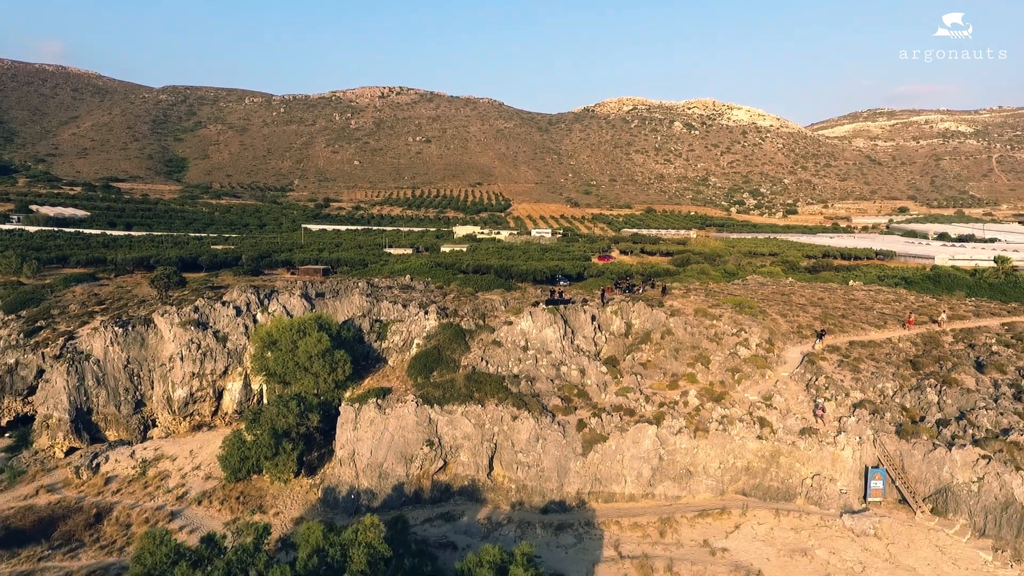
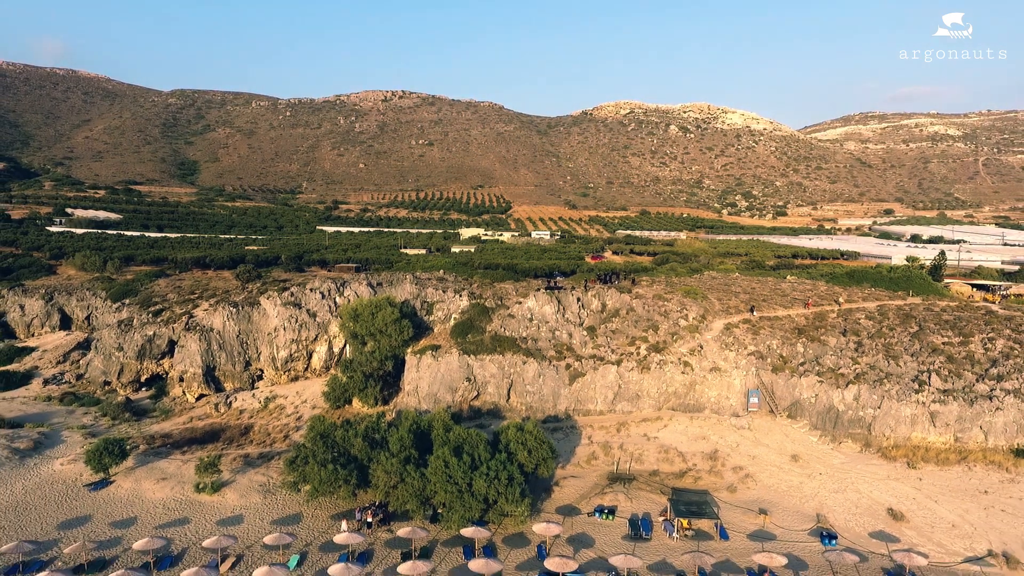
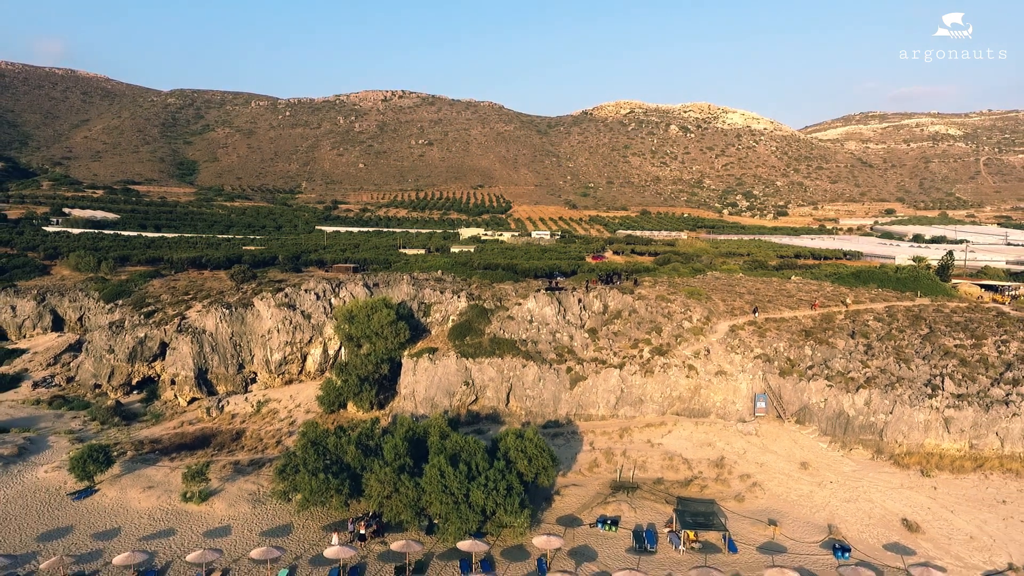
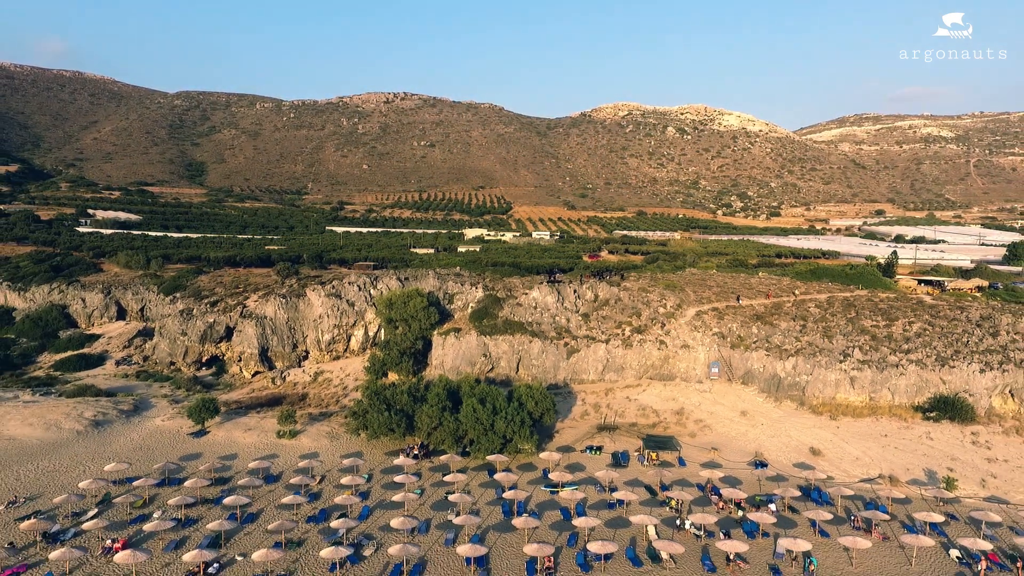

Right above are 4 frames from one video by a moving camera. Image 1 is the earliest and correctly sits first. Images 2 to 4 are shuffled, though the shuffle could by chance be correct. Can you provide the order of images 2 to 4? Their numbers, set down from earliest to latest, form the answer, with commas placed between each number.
3, 2, 4
